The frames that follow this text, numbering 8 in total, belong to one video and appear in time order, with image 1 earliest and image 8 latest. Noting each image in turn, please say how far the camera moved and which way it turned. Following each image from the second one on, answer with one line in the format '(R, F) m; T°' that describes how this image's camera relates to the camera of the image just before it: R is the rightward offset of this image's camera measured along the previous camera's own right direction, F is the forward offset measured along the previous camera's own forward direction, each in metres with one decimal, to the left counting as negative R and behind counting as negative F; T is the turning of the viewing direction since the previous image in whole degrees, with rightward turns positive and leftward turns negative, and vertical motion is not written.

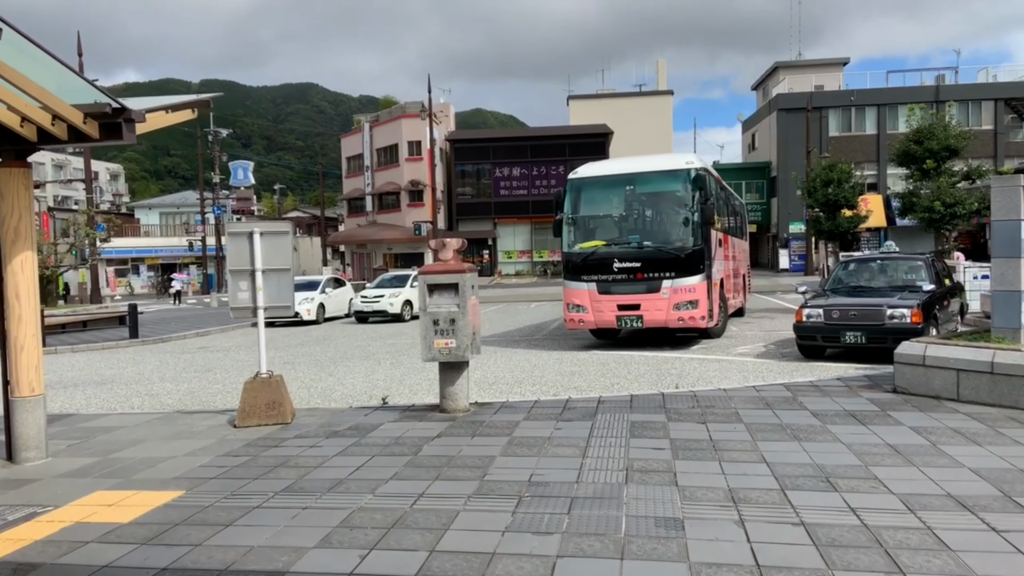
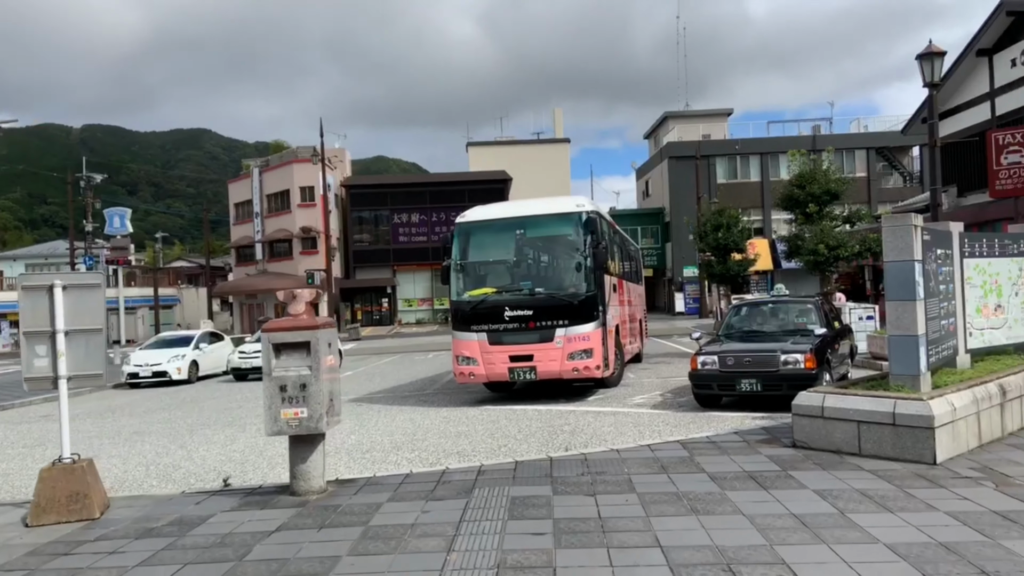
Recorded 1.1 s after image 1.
(+0.3, +0.8) m; +7°
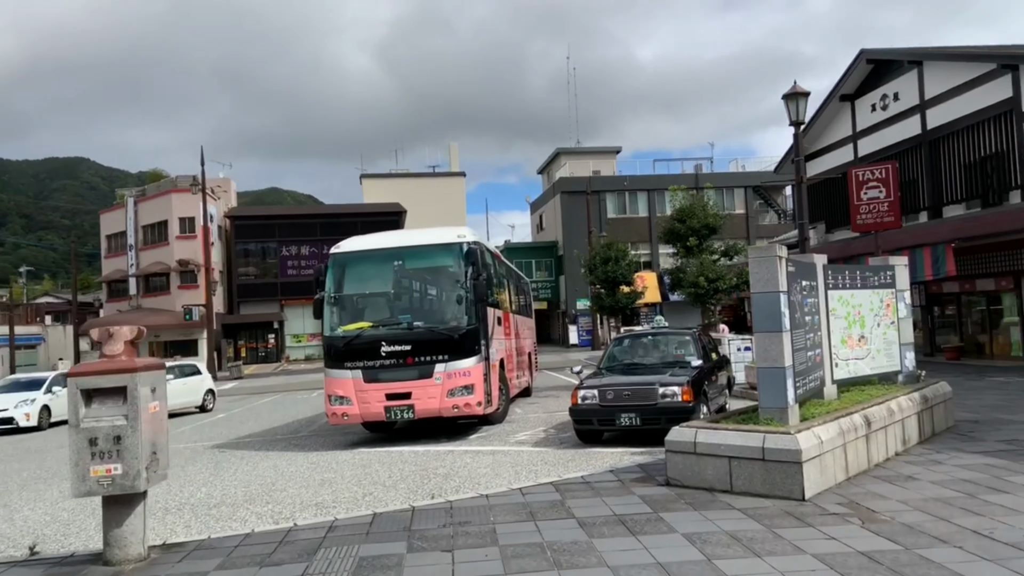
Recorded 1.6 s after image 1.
(+0.3, +0.4) m; +8°
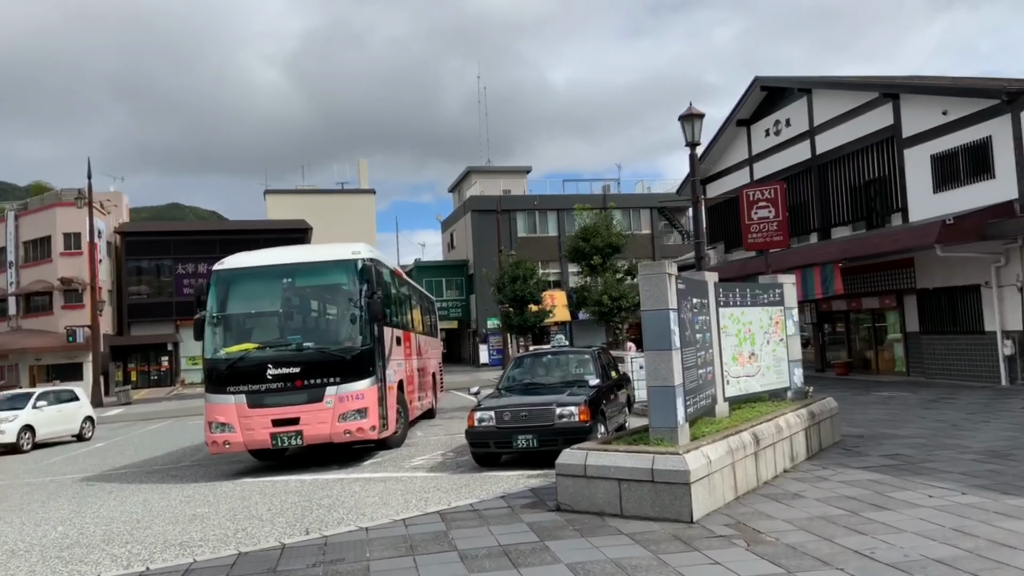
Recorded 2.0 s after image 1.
(+0.3, +0.3) m; +7°
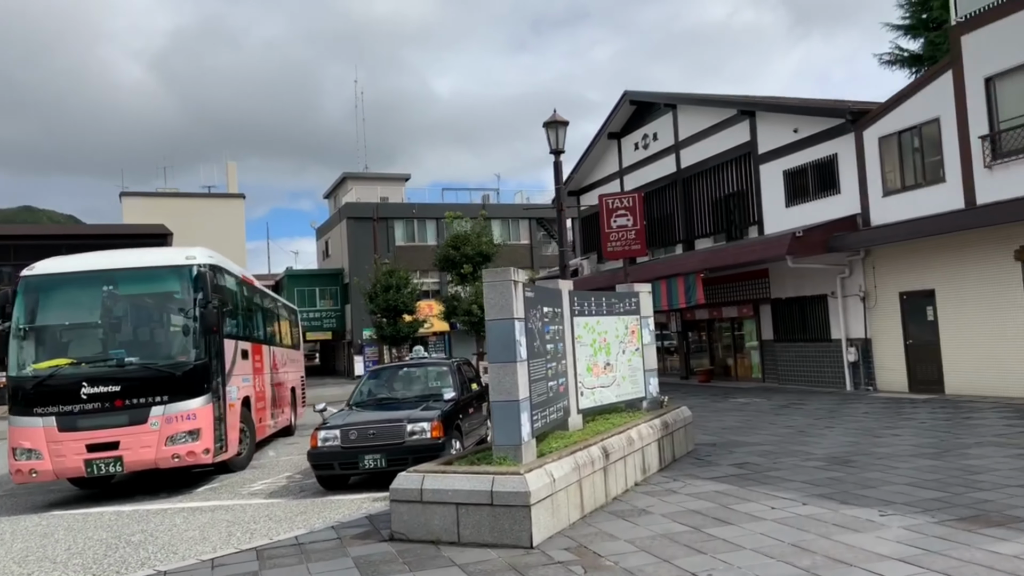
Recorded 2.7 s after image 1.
(+0.4, +0.5) m; +9°
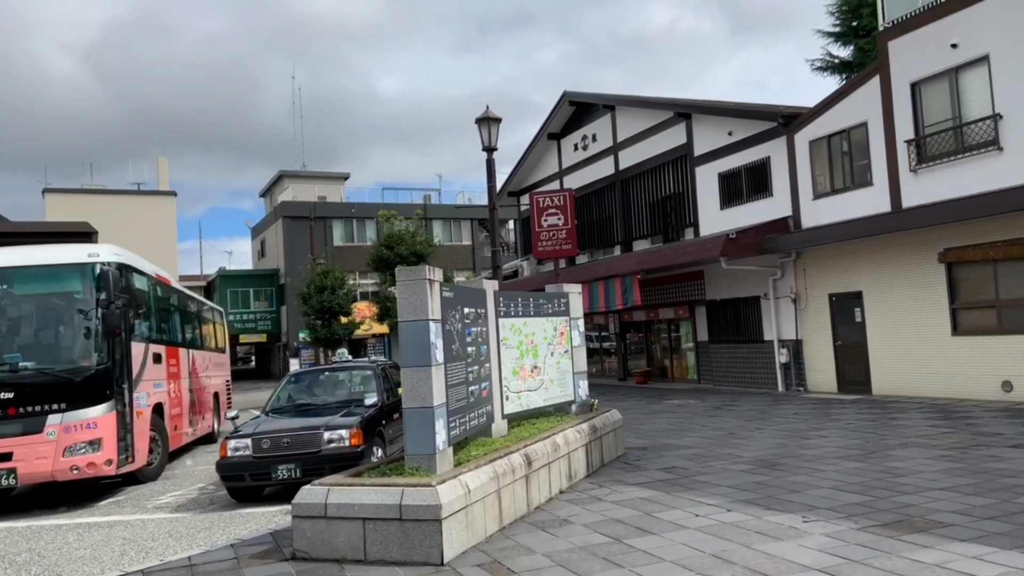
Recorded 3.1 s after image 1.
(+0.2, +0.3) m; +4°
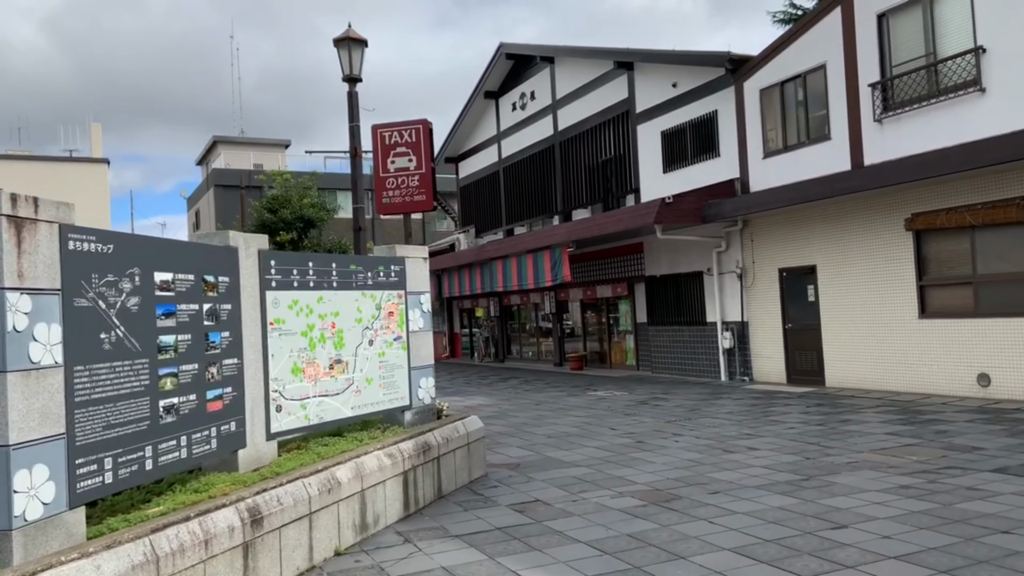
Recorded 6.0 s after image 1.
(+1.4, +2.5) m; +2°
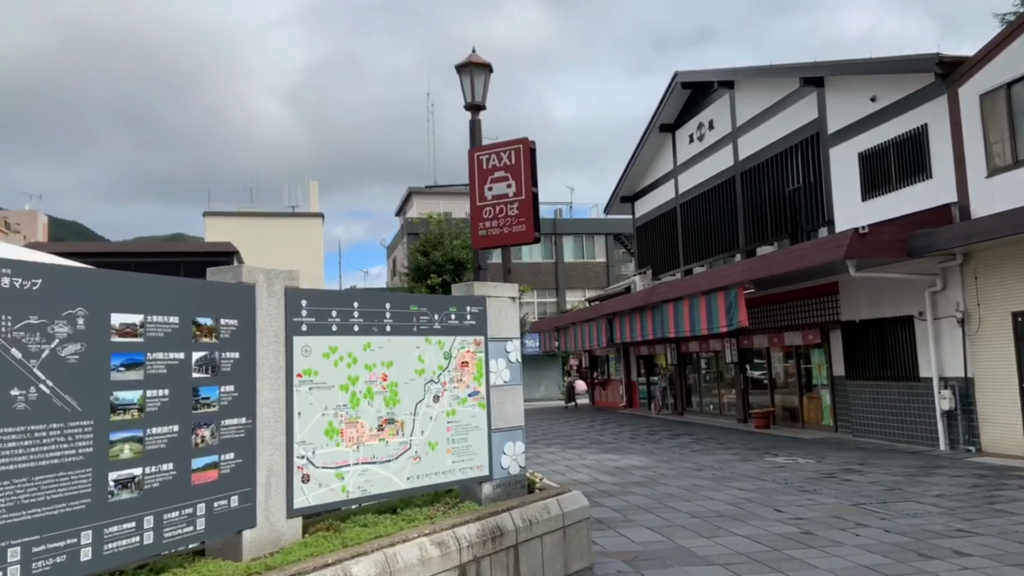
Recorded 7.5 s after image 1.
(+0.7, +1.3) m; -15°
